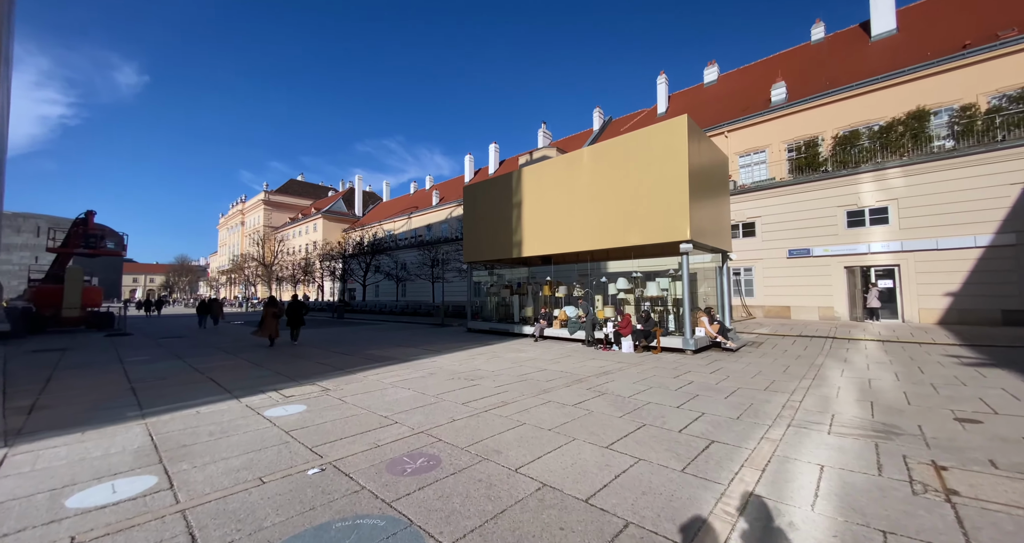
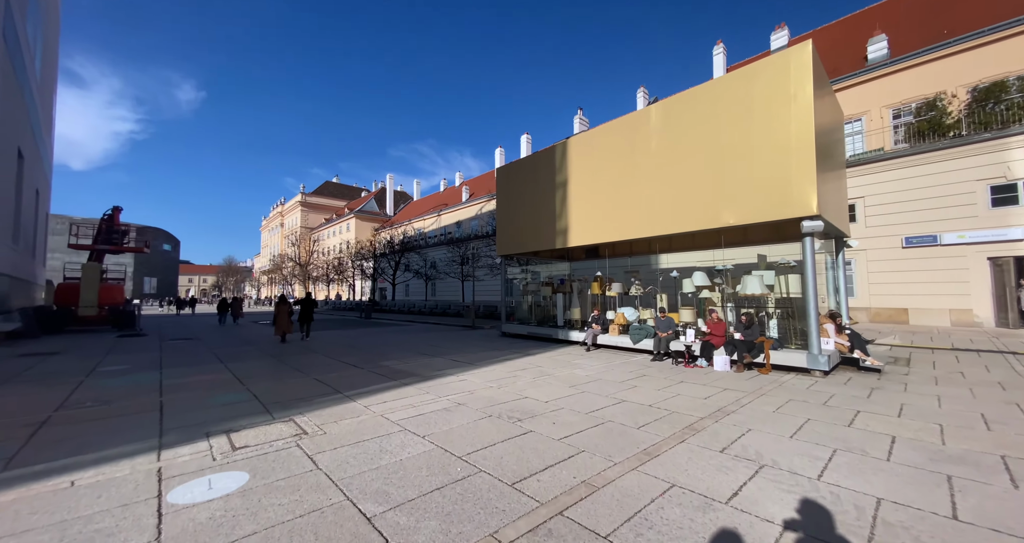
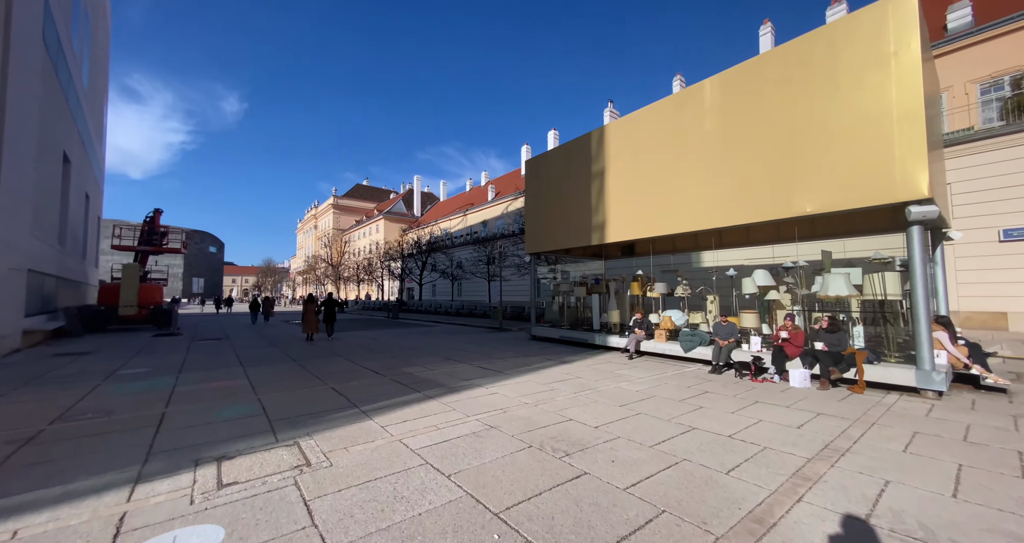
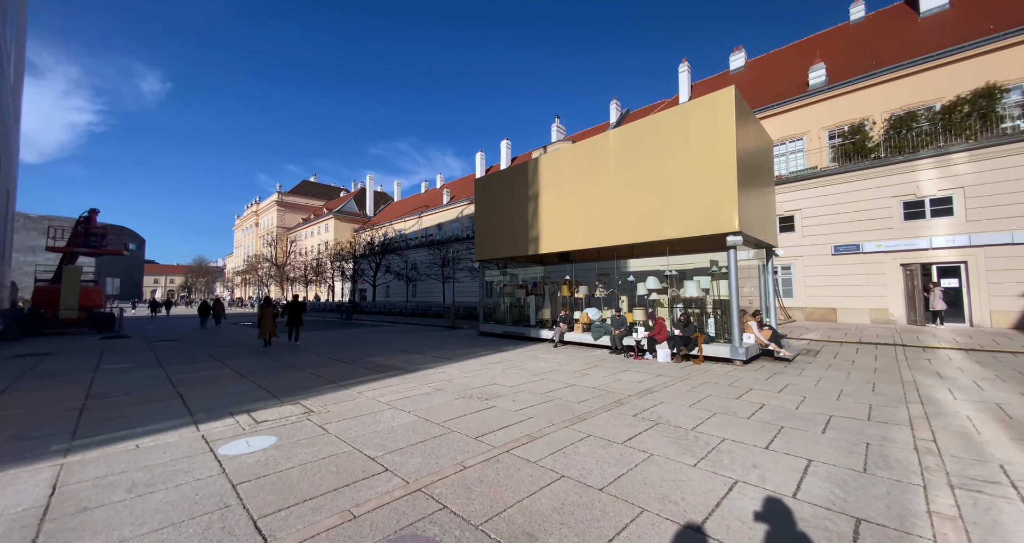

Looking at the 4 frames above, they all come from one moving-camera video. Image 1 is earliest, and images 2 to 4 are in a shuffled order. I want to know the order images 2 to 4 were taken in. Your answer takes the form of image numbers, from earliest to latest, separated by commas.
4, 2, 3
